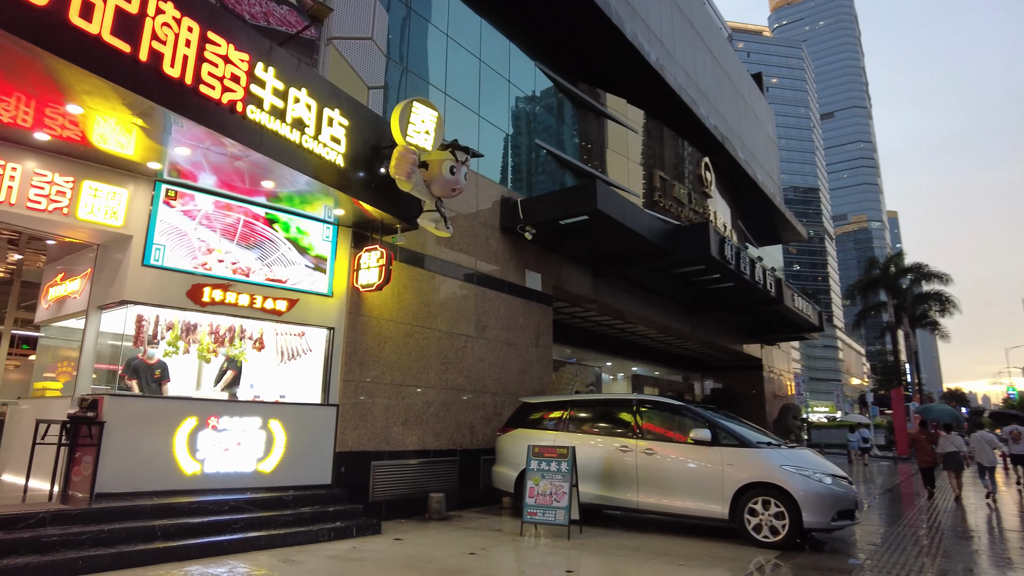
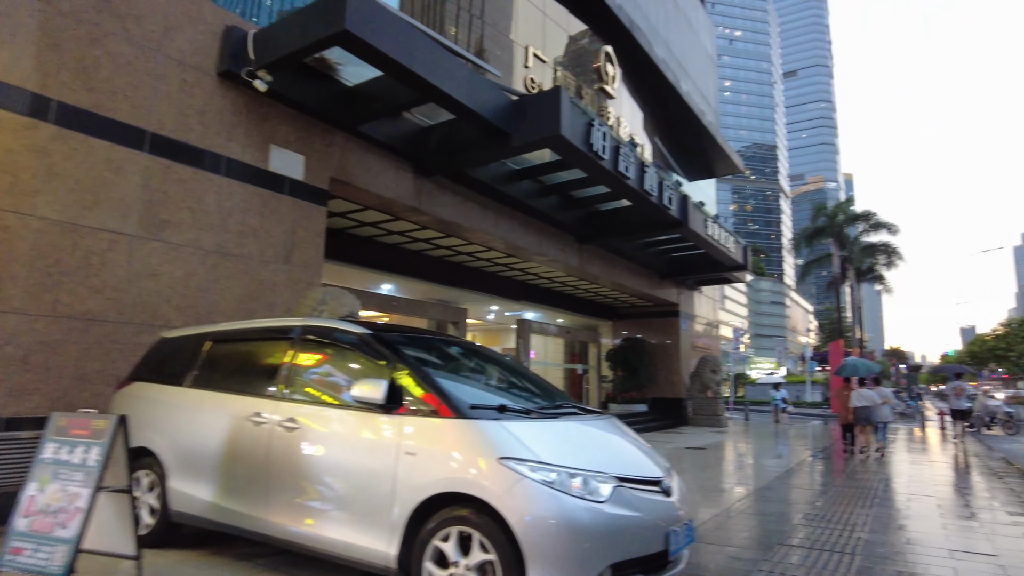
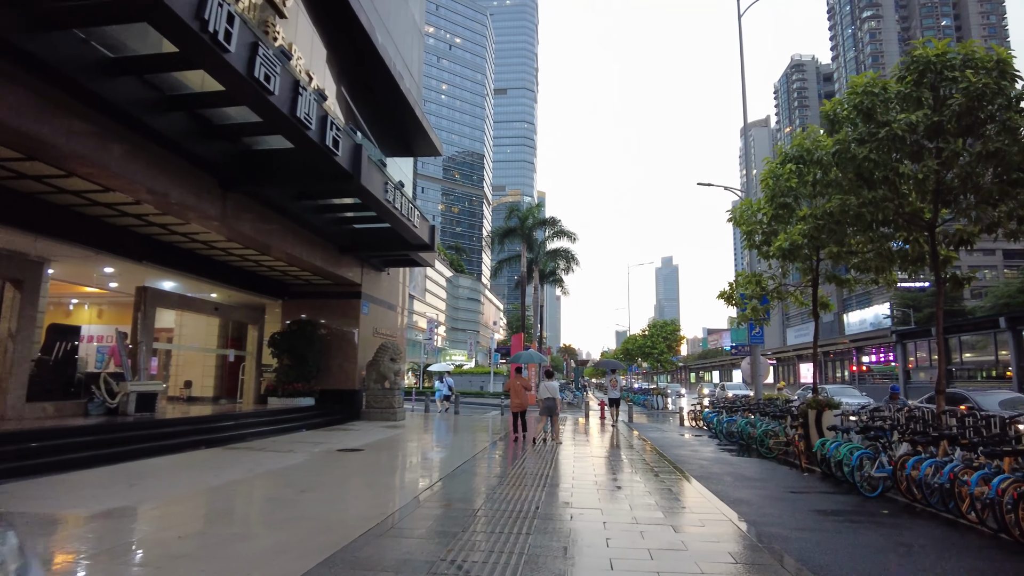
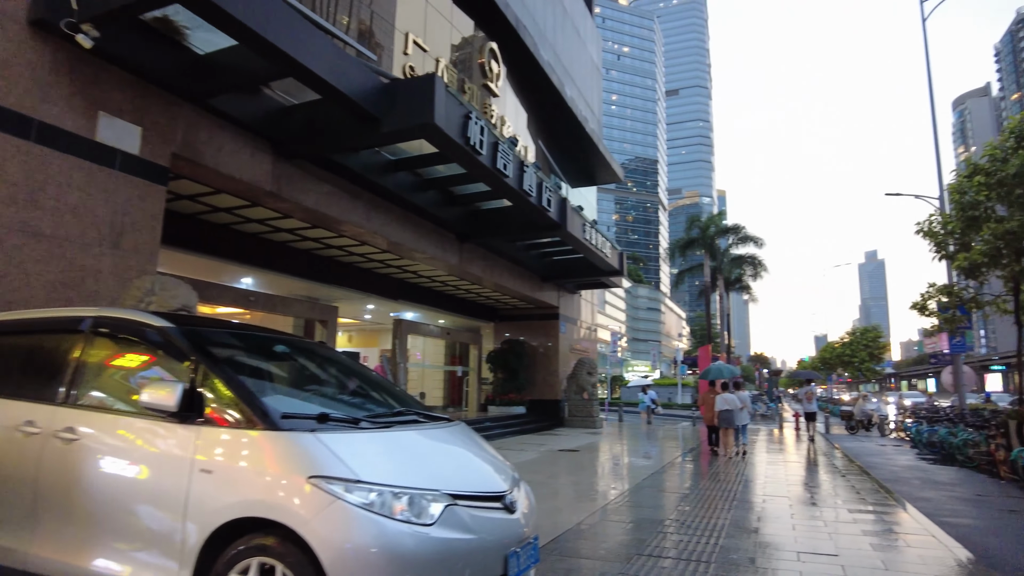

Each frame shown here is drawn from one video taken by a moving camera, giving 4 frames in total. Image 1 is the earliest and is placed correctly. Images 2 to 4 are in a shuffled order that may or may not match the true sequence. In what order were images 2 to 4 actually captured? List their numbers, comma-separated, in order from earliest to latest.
2, 4, 3
